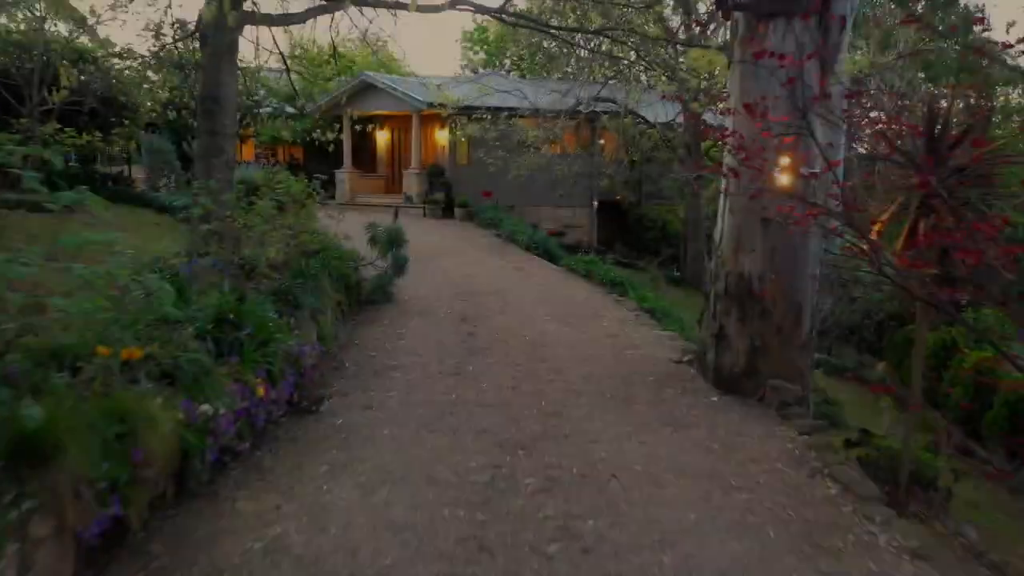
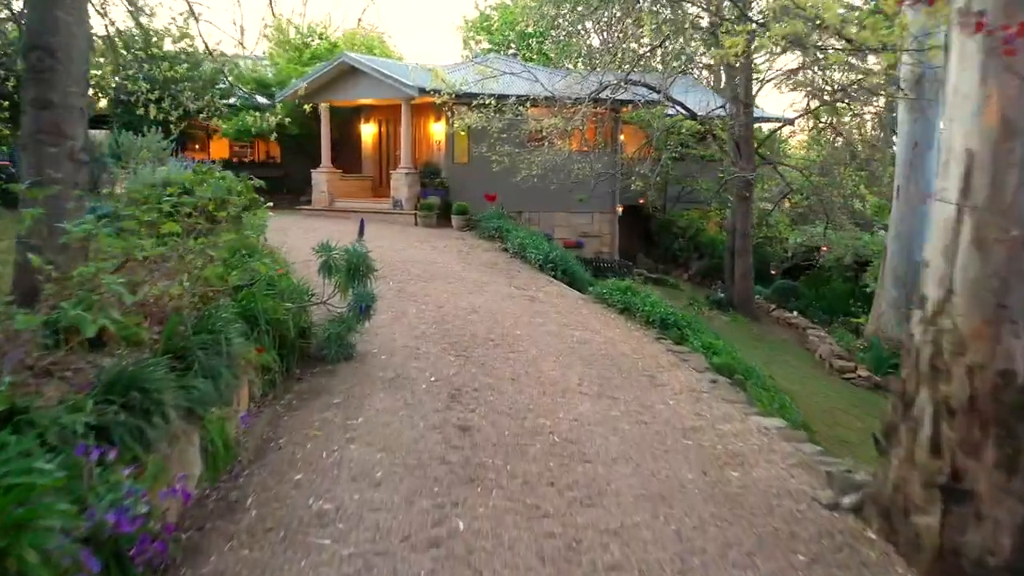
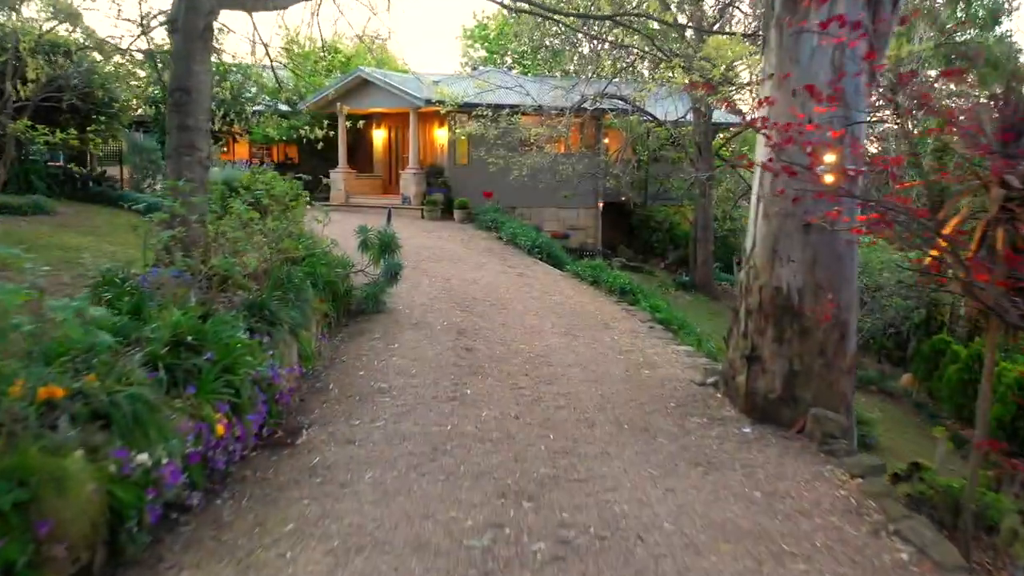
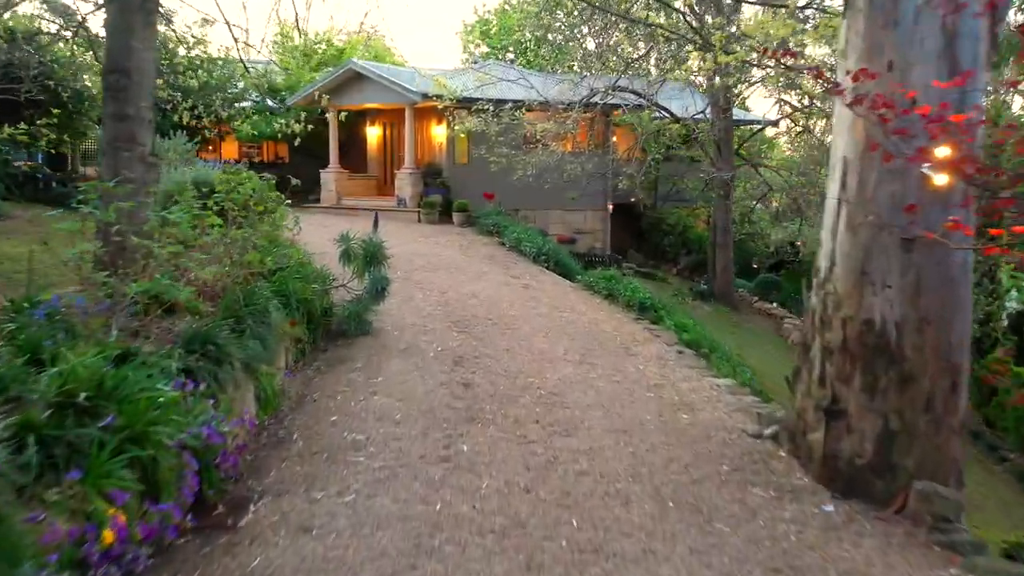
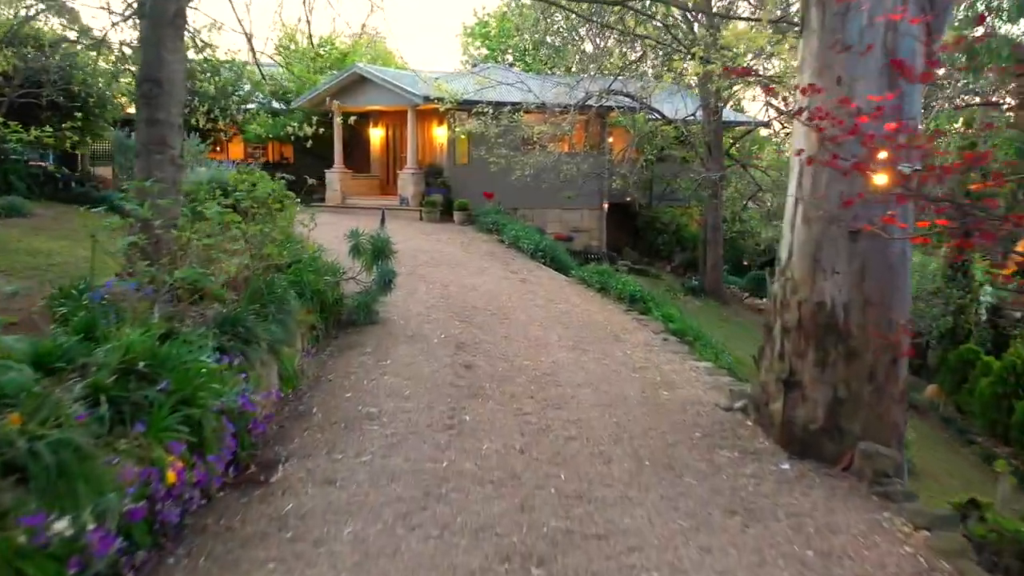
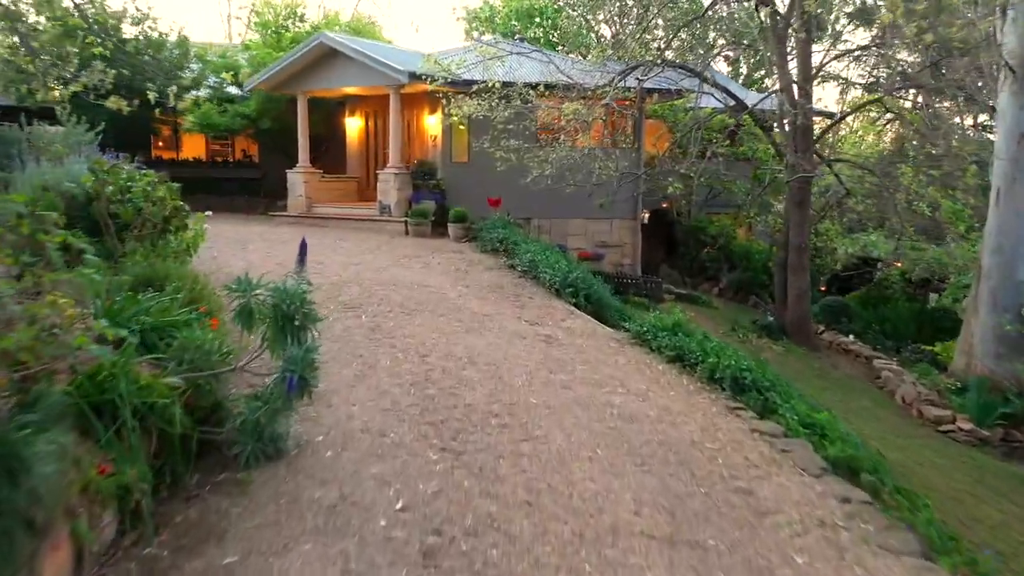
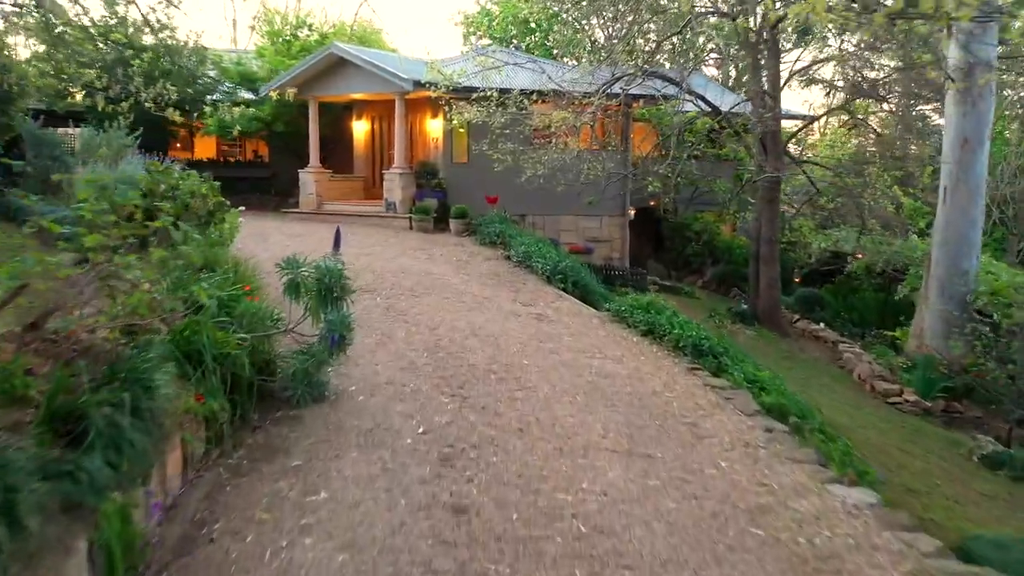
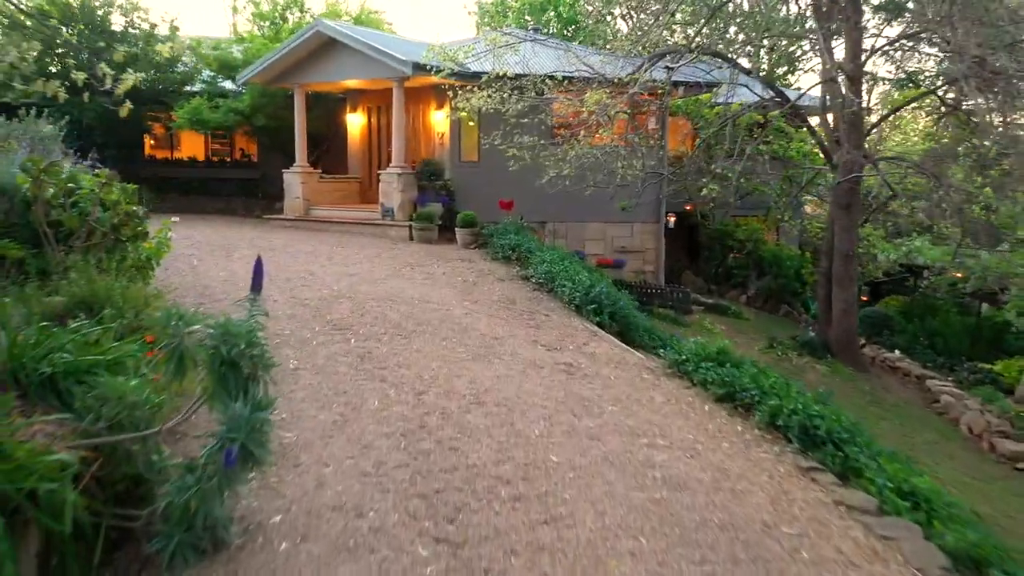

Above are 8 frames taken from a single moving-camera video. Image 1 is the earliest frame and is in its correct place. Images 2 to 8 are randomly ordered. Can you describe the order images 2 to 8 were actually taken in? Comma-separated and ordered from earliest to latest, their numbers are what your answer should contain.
3, 5, 4, 2, 7, 6, 8
